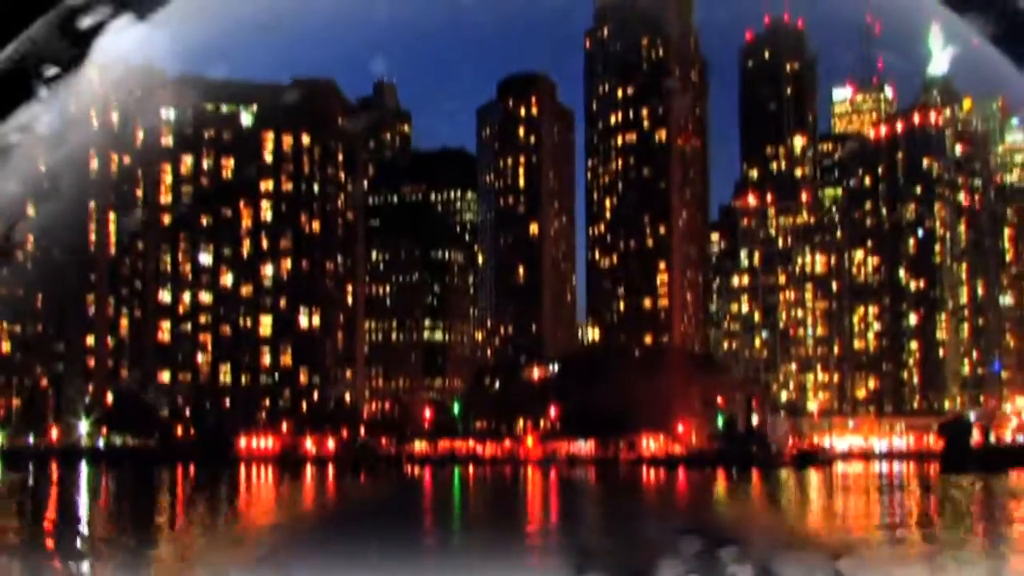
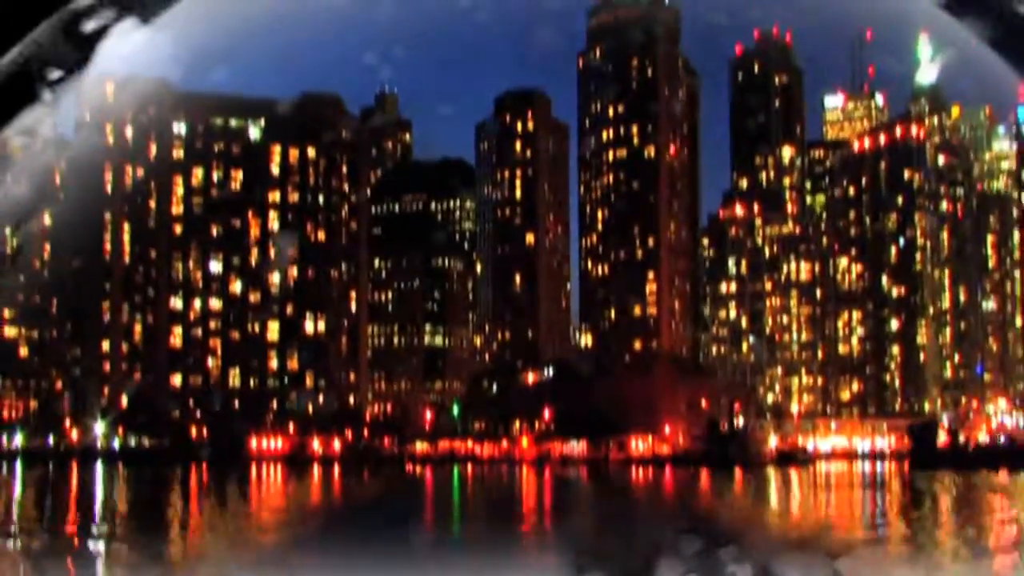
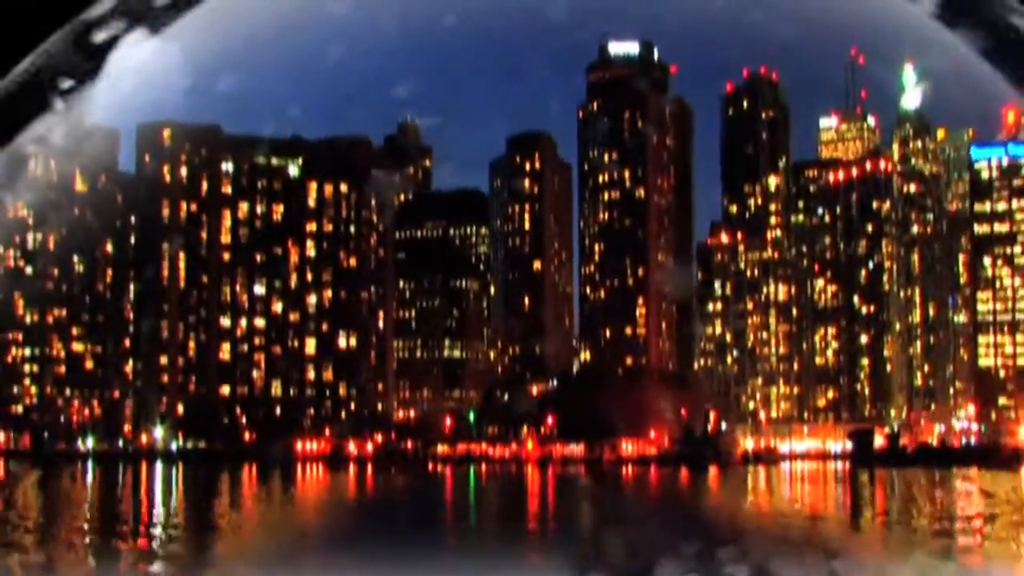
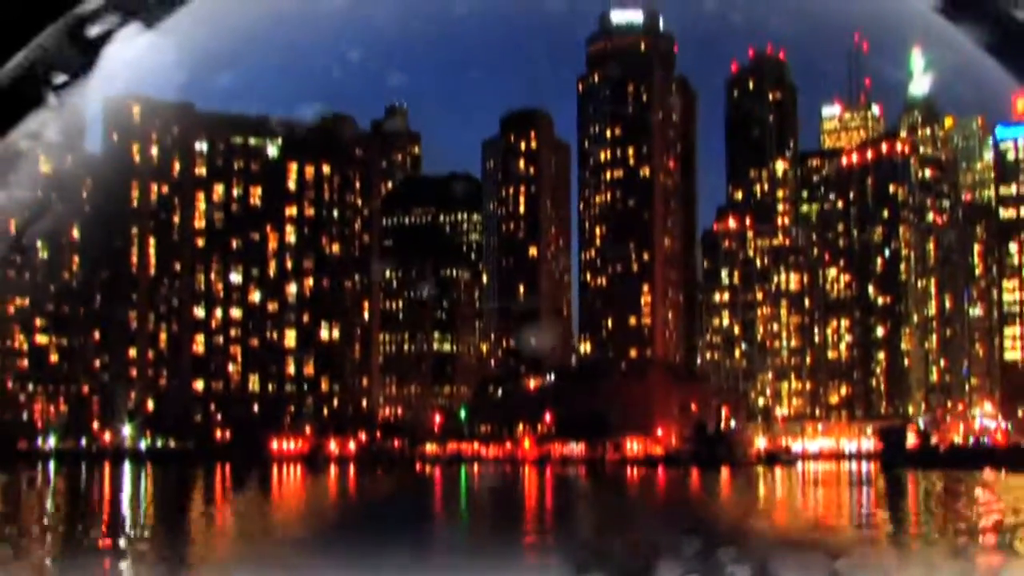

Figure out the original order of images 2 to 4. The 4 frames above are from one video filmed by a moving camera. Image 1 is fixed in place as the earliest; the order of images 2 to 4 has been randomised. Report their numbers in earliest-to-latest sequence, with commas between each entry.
2, 4, 3
